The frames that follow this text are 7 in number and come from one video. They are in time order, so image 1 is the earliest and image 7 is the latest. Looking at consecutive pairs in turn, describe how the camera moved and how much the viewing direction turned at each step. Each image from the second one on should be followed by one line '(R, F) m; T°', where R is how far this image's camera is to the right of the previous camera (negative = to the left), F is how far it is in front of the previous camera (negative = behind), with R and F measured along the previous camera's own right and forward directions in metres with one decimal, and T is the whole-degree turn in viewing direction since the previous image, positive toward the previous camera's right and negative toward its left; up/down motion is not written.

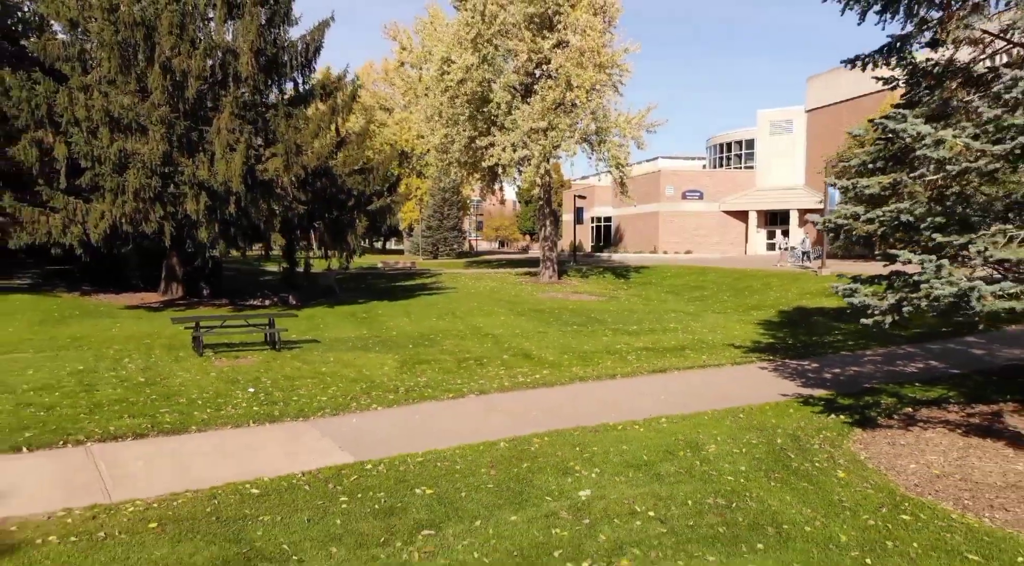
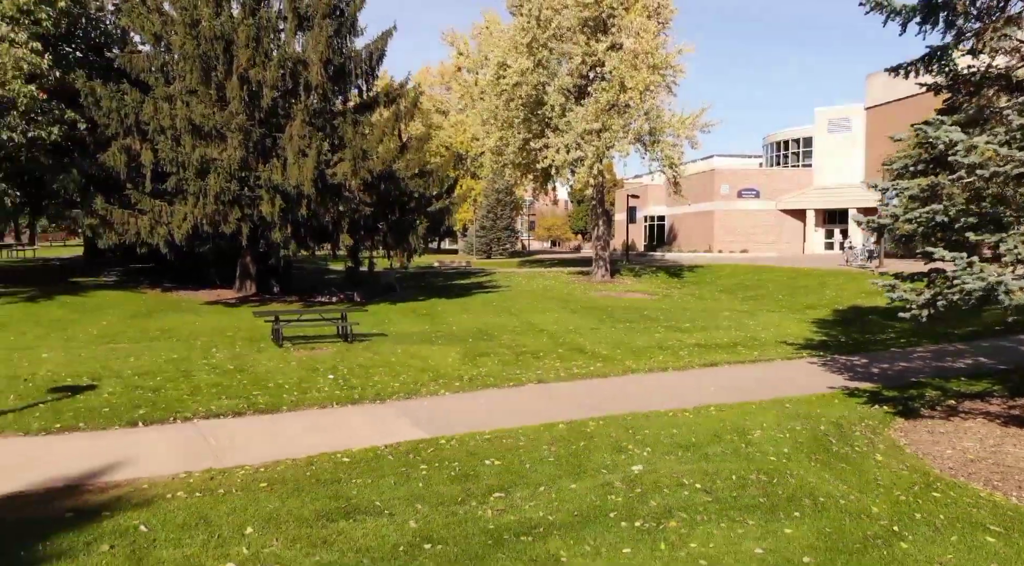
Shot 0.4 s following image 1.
(-0.1, -0.8) m; -4°
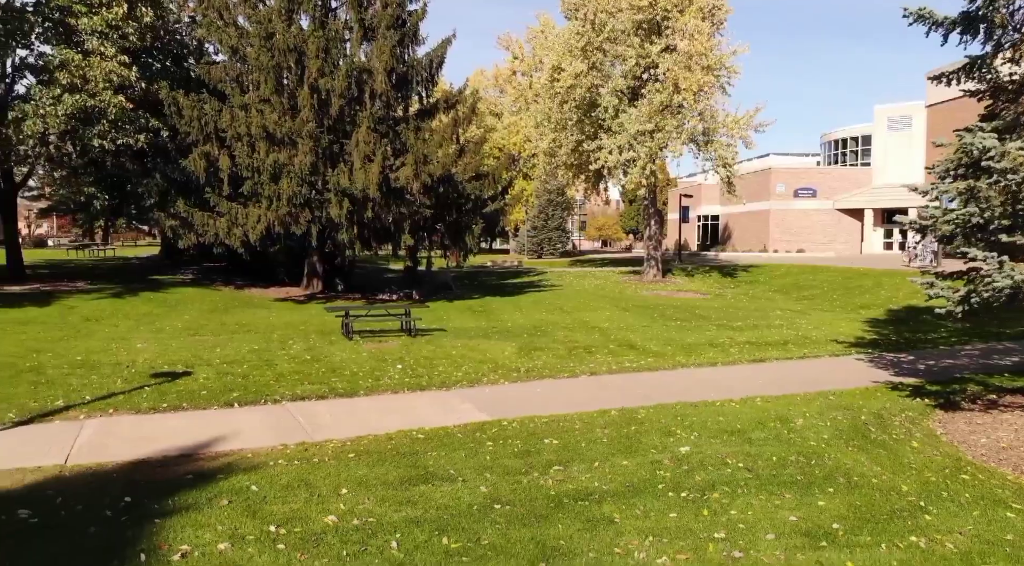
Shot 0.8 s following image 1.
(-0.1, -0.8) m; -4°
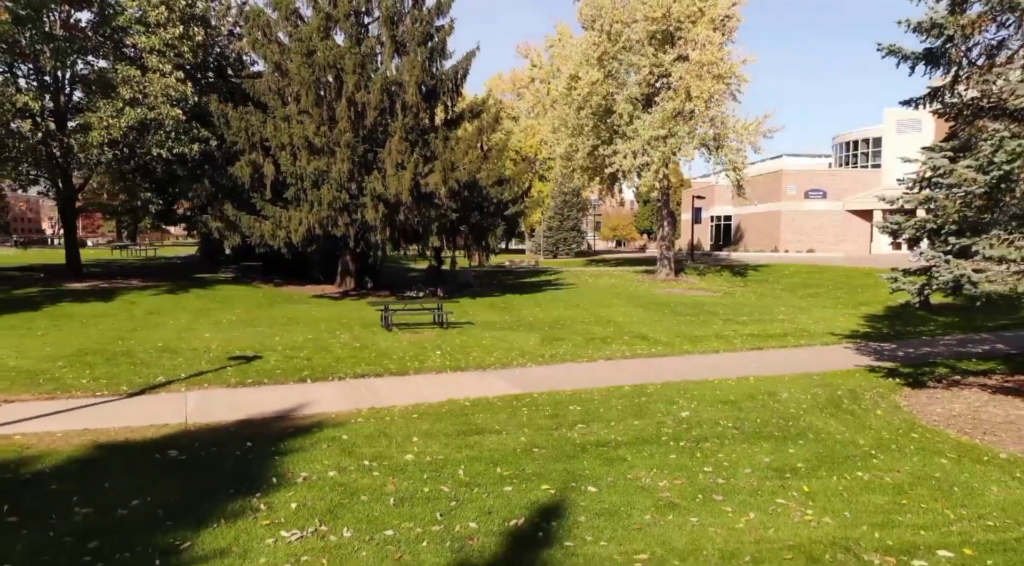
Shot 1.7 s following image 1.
(-0.2, -1.7) m; -1°
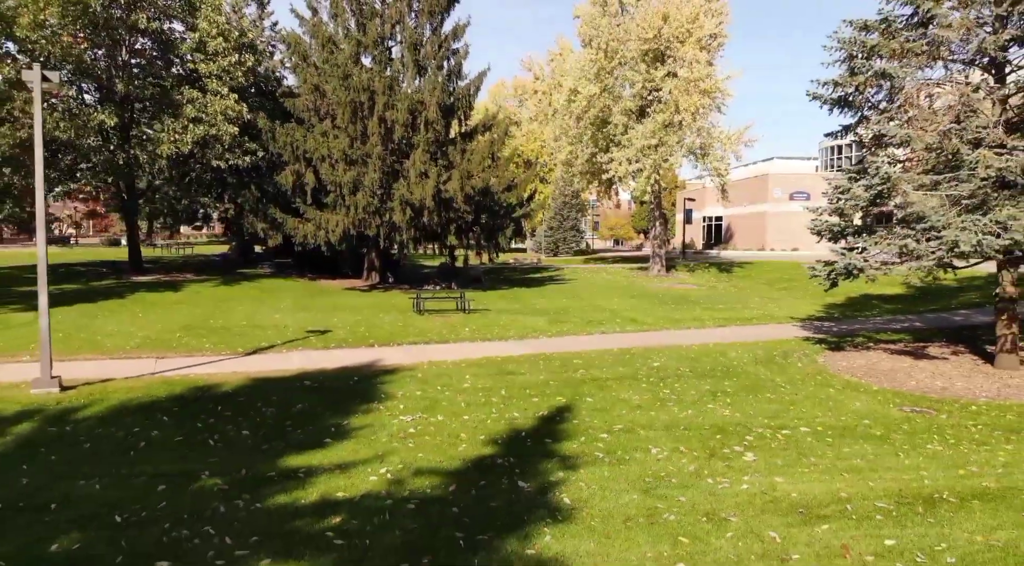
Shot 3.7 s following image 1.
(-0.4, -3.6) m; 0°
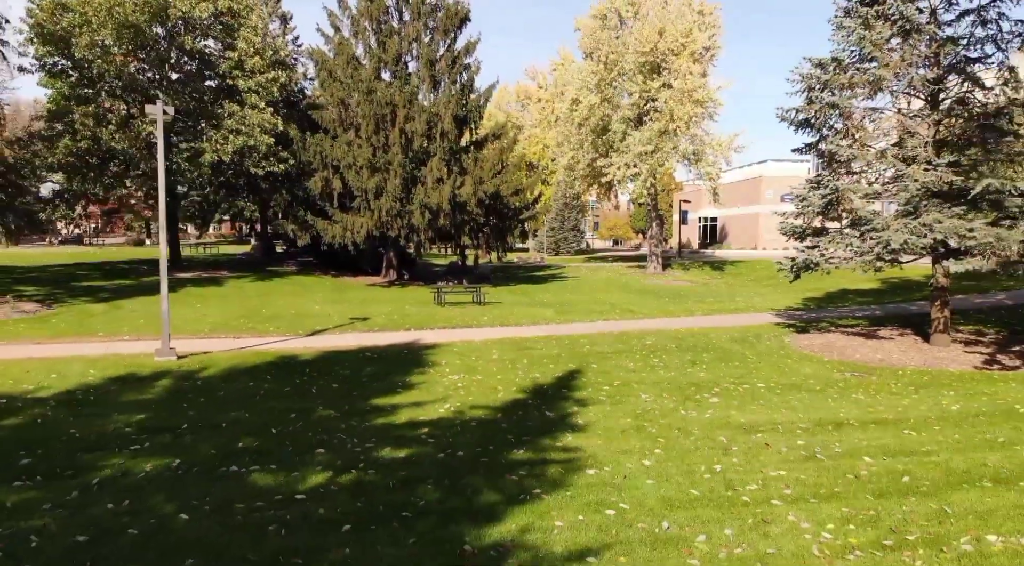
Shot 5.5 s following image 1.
(-0.4, -2.7) m; 0°
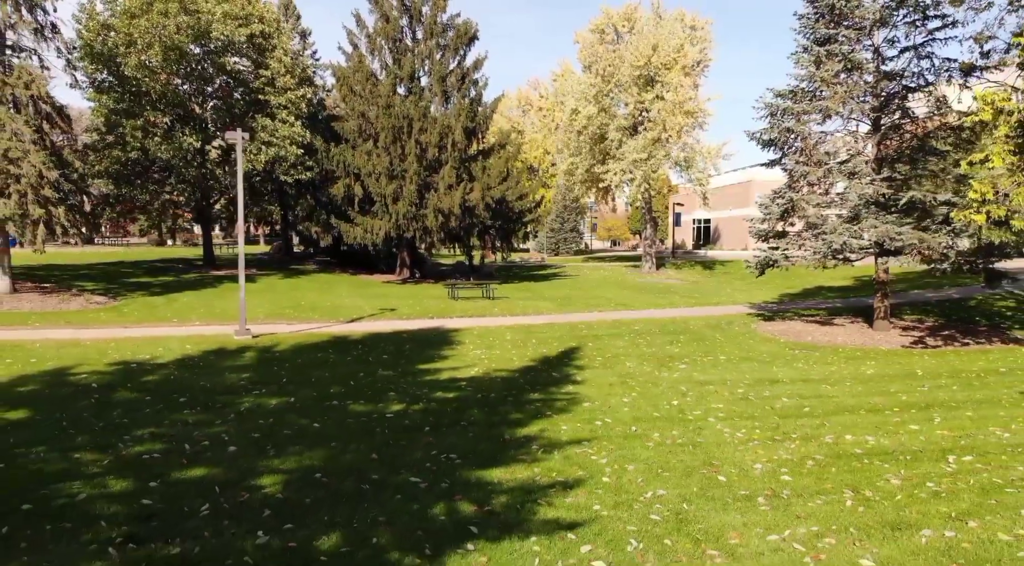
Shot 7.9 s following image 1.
(-0.3, -3.0) m; 0°
